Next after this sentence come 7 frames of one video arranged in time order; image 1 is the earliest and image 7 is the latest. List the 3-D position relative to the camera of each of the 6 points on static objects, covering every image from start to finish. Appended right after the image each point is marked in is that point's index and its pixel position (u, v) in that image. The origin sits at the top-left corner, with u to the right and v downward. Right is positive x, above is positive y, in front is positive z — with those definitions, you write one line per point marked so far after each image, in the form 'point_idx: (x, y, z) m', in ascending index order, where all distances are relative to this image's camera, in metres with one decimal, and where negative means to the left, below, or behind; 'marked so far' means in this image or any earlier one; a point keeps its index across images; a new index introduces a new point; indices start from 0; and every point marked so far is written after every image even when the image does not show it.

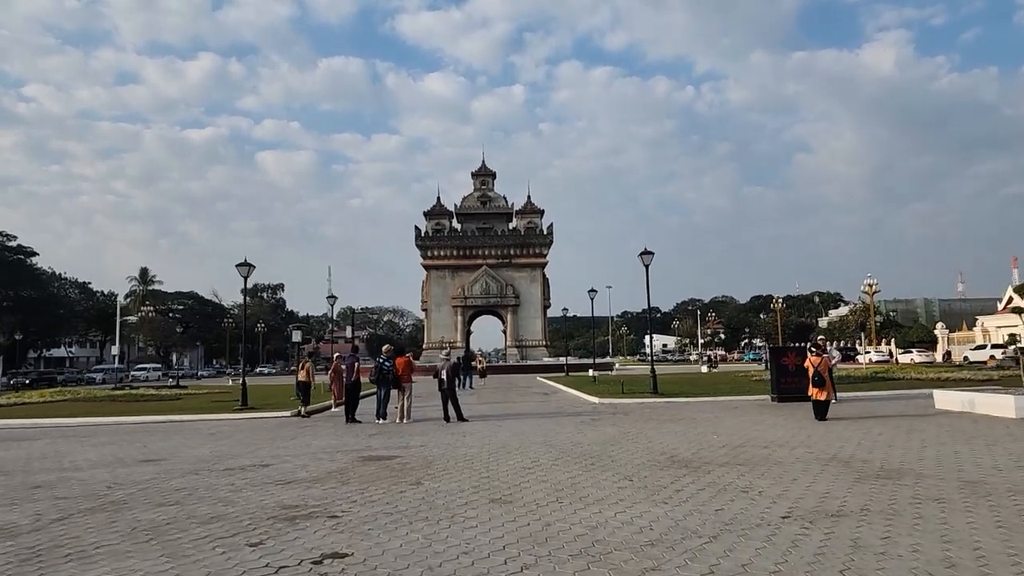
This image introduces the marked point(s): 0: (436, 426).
0: (-1.7, -3.1, +16.3) m
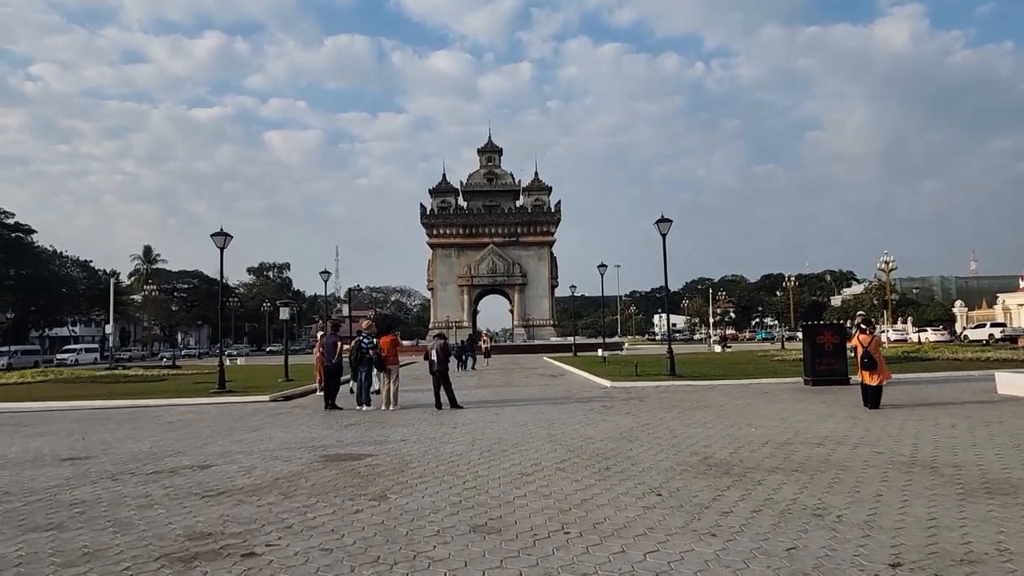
0: (-1.7, -2.5, +14.2) m
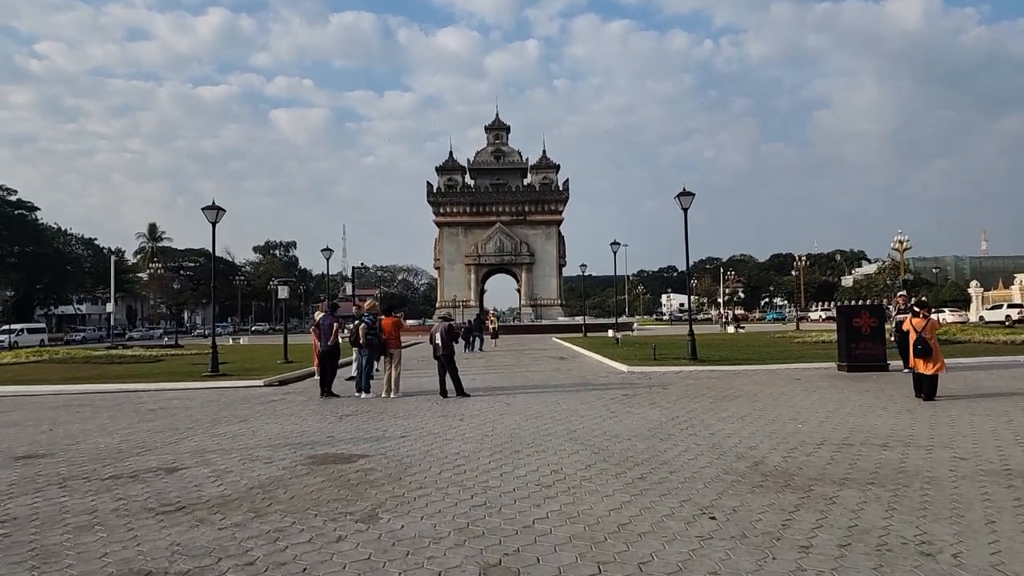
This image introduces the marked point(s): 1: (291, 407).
0: (-1.5, -2.1, +12.9) m
1: (-4.1, -2.2, +13.6) m
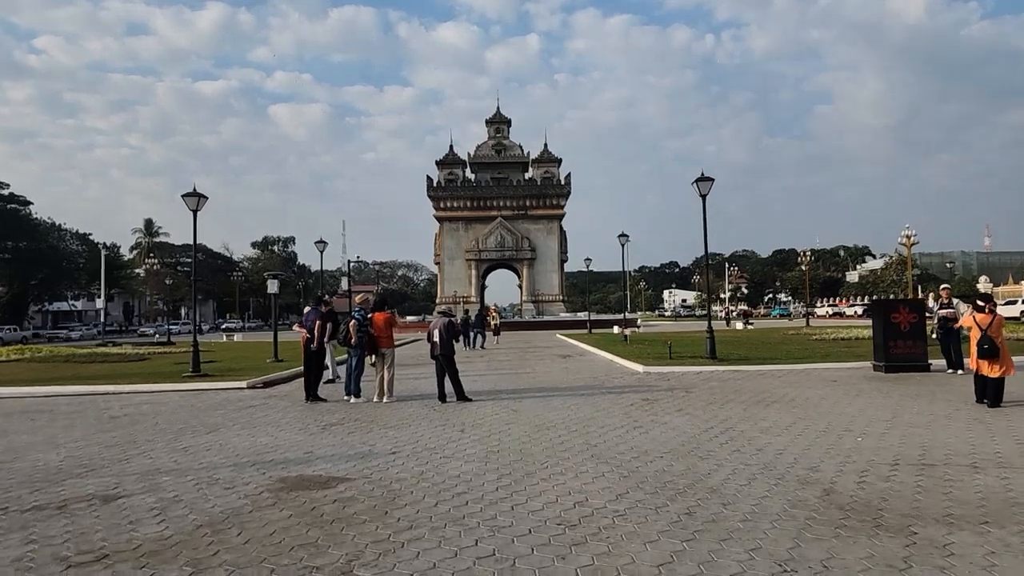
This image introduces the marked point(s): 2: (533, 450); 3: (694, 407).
0: (-1.4, -1.9, +11.4) m
1: (-3.9, -2.1, +12.1) m
2: (+0.2, -1.8, +8.2) m
3: (+2.8, -1.8, +11.5) m
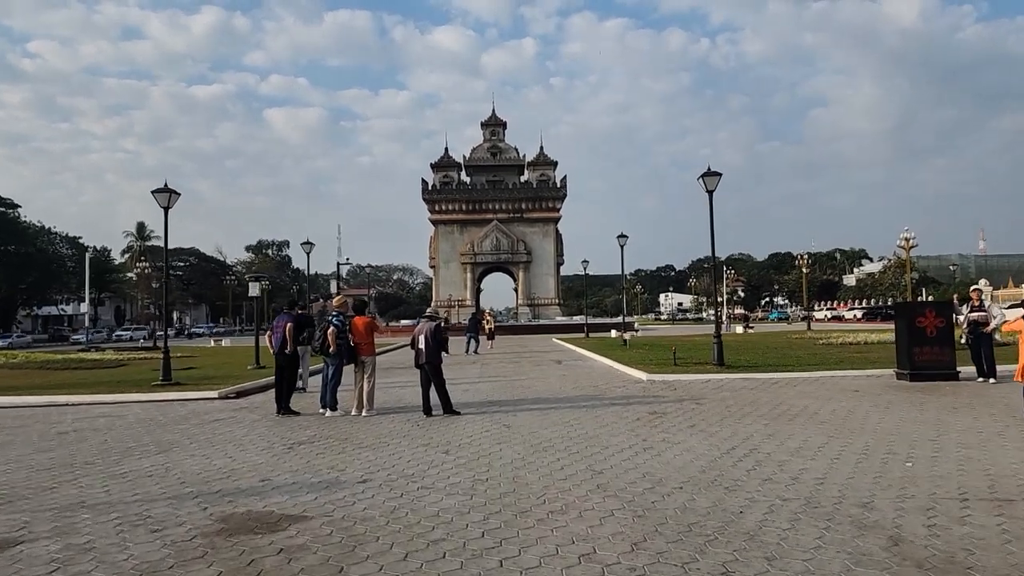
0: (-1.5, -1.9, +10.2) m
1: (-4.0, -2.1, +10.9) m
2: (+0.1, -1.8, +7.0) m
3: (+2.7, -1.9, +10.3) m
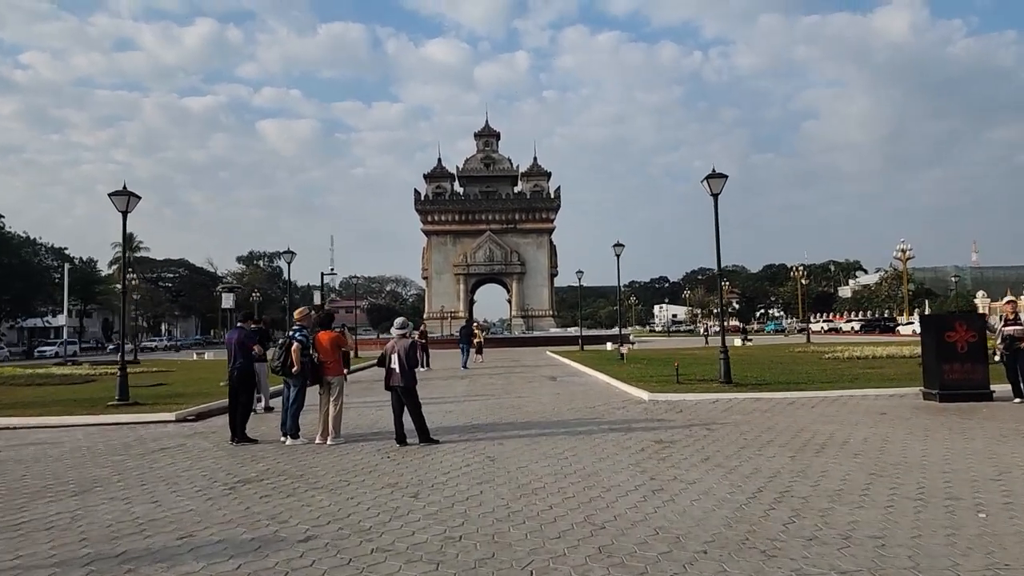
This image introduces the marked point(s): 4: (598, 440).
0: (-1.7, -2.1, +8.8) m
1: (-4.2, -2.2, +9.4) m
2: (0.0, -1.9, +5.6) m
3: (+2.6, -2.0, +8.9) m
4: (+1.2, -2.0, +9.9) m
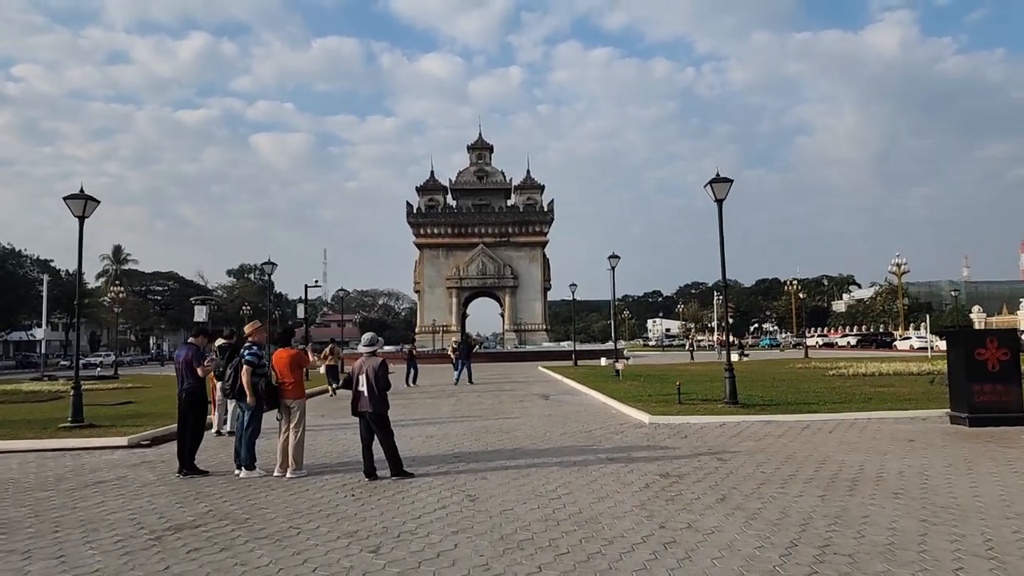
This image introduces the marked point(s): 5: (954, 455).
0: (-1.9, -2.2, +7.5) m
1: (-4.4, -2.3, +8.1) m
2: (-0.2, -1.9, +4.3) m
3: (+2.4, -2.1, +7.7) m
4: (+1.0, -2.2, +8.7) m
5: (+5.6, -2.1, +9.4) m
